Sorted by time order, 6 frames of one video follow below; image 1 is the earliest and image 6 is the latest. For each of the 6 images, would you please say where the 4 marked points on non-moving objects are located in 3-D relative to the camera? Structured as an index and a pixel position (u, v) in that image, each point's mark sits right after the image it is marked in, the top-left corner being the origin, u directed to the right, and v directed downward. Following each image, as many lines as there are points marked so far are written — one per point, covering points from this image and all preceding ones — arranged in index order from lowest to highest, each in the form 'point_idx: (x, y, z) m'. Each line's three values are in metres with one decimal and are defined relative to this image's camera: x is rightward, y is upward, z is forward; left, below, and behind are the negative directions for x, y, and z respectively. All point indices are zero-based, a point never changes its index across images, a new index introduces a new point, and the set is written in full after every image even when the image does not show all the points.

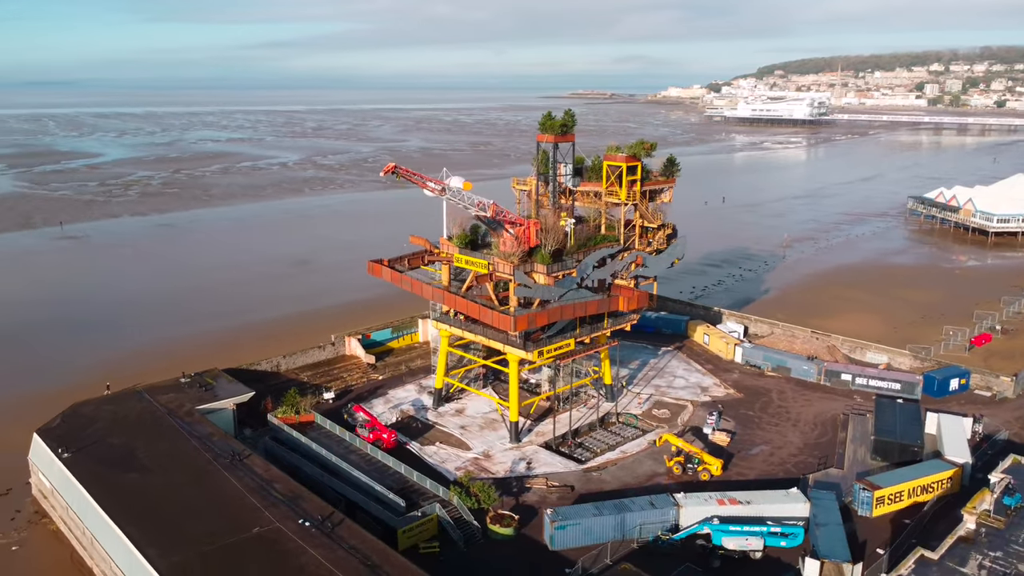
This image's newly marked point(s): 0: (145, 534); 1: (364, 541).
0: (-9.2, -6.1, +19.9) m
1: (-3.6, -6.2, +19.4) m
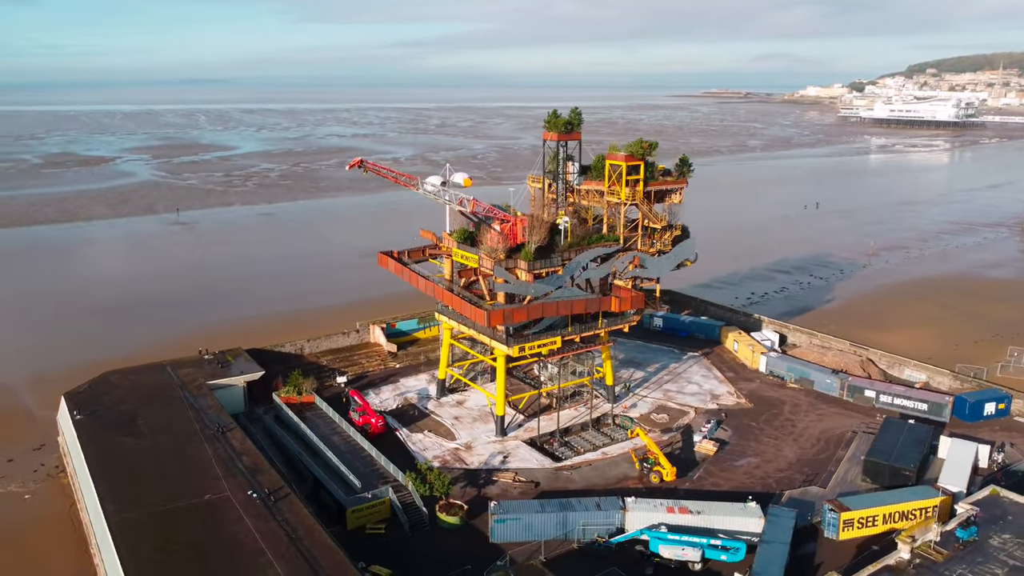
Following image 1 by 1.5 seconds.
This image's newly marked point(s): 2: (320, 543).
0: (-11.0, -5.6, +21.8) m
1: (-5.5, -5.9, +20.4) m
2: (-4.7, -6.2, +19.3) m
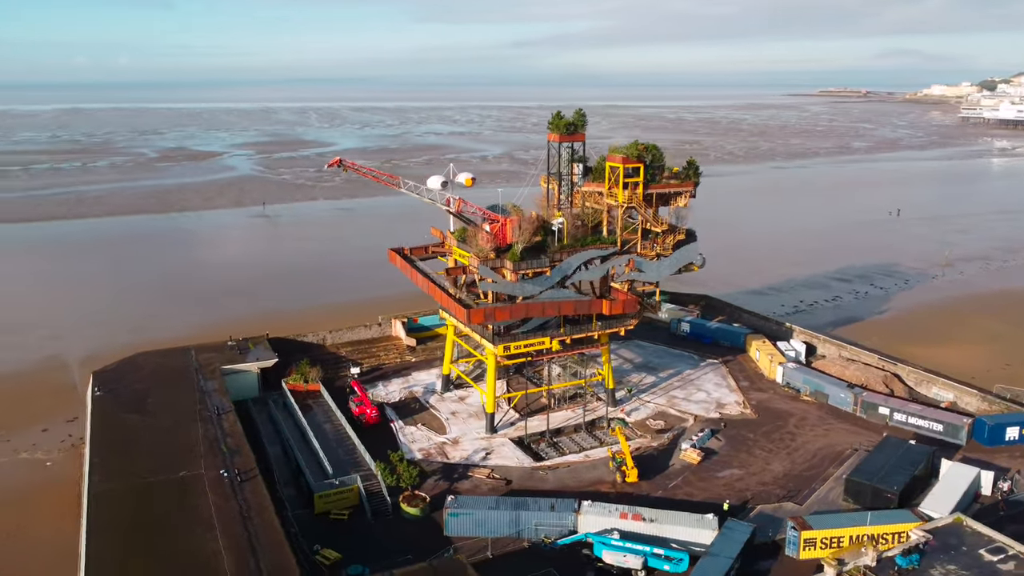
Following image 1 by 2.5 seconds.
0: (-12.2, -5.2, +23.7) m
1: (-6.9, -5.7, +21.6) m
2: (-6.3, -6.0, +20.3) m
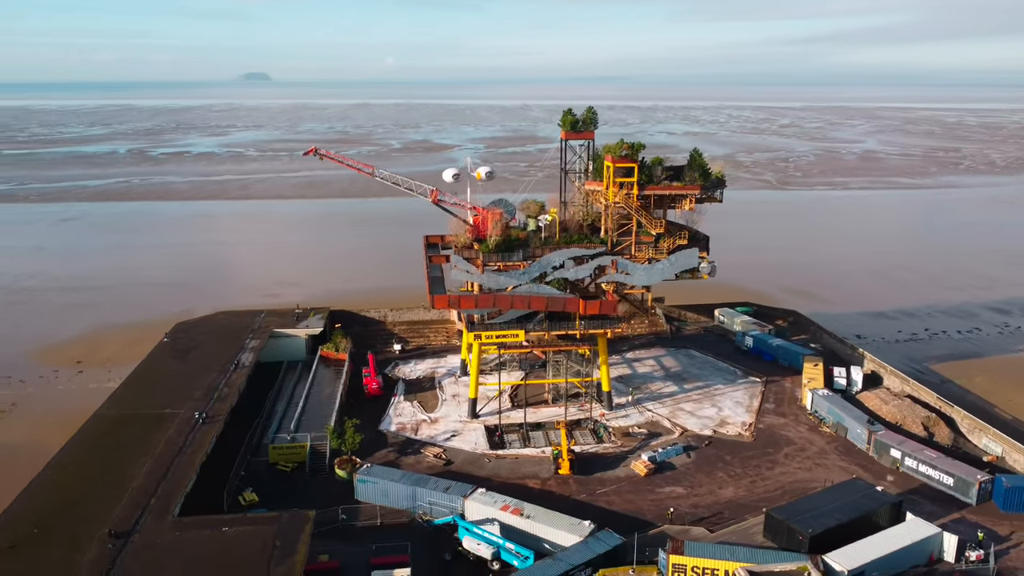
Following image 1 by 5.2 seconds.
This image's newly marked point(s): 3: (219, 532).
0: (-14.0, -3.8, +28.5) m
1: (-9.7, -4.7, +24.9) m
2: (-9.5, -5.1, +23.5) m
3: (-7.3, -6.1, +19.8) m
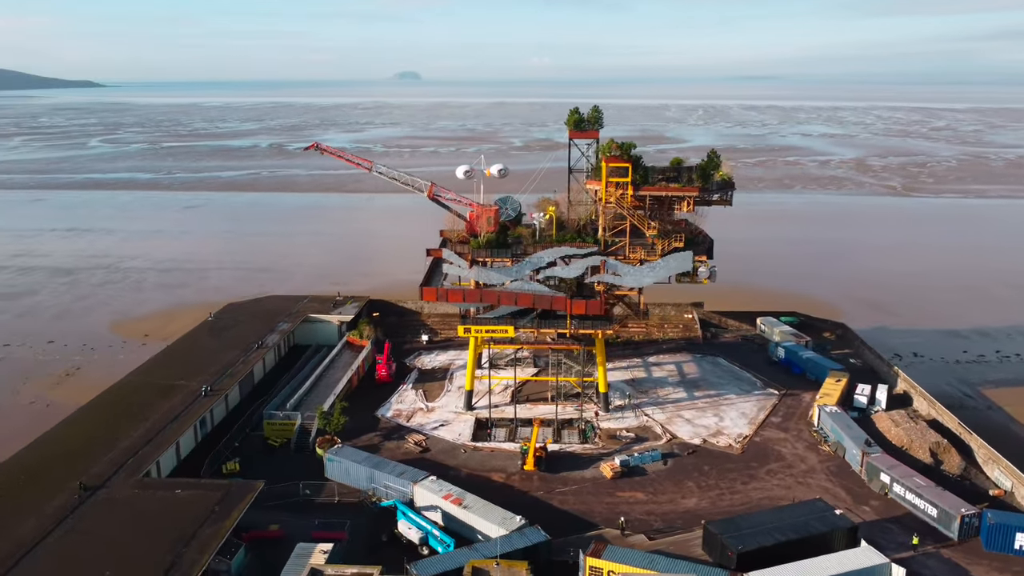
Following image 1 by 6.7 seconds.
0: (-14.2, -3.0, +31.3) m
1: (-10.6, -4.1, +27.0) m
2: (-10.7, -4.5, +25.6) m
3: (-9.2, -5.6, +21.6) m
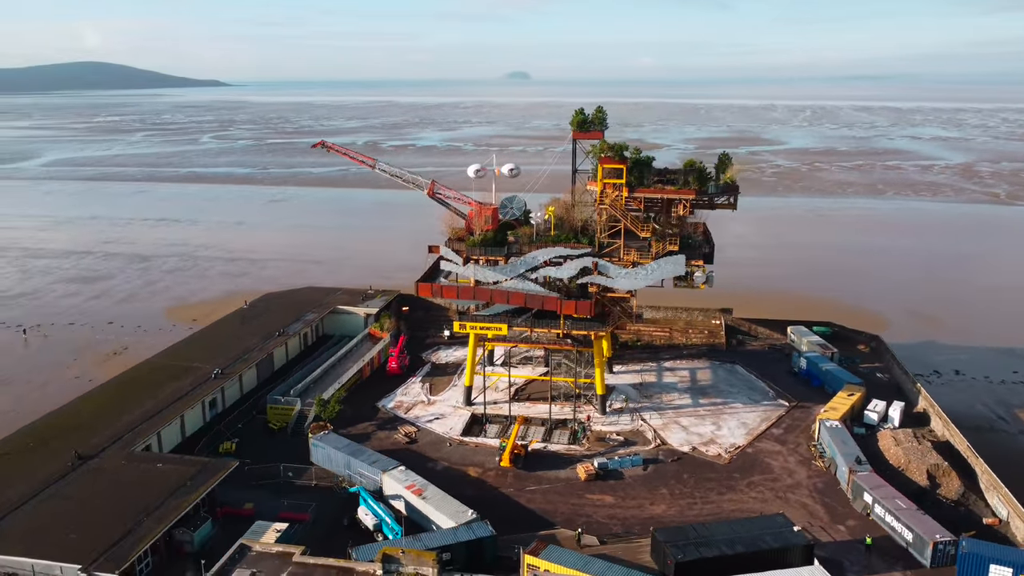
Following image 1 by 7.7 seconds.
0: (-14.0, -2.5, +33.4) m
1: (-11.1, -3.7, +28.7) m
2: (-11.3, -4.1, +27.3) m
3: (-10.4, -5.2, +23.1) m
